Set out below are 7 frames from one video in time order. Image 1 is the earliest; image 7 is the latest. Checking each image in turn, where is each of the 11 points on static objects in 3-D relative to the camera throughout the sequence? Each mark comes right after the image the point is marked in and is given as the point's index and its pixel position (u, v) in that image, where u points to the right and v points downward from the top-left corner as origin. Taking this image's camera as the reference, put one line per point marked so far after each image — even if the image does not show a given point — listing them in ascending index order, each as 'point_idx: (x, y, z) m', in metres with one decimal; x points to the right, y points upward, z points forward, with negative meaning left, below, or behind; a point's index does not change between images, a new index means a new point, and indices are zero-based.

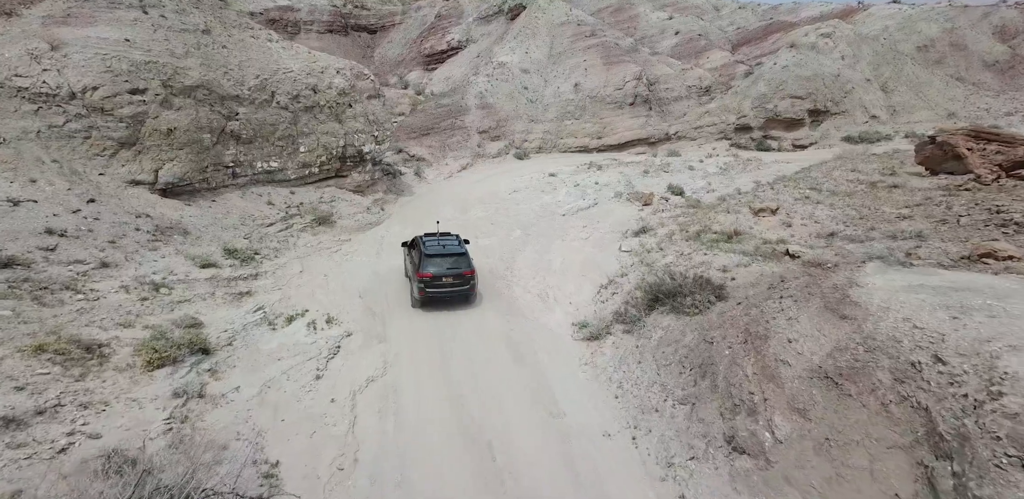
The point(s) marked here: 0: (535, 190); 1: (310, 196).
0: (+1.0, +2.5, +18.2) m
1: (-6.4, +1.6, +12.8) m
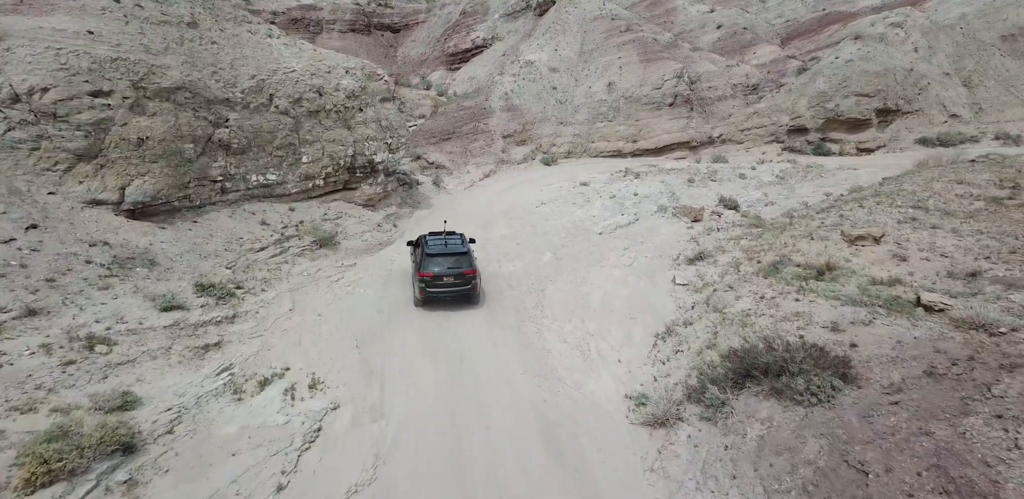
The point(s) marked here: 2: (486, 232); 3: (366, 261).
0: (+2.1, +1.8, +16.3) m
1: (-5.6, +1.0, +11.4) m
2: (-0.9, +0.5, +13.4) m
3: (-3.8, -0.5, +10.4) m
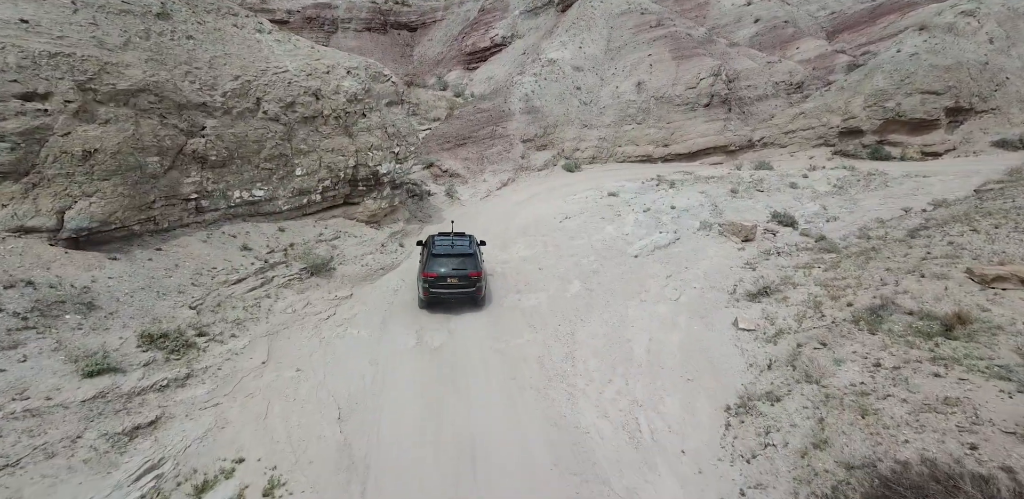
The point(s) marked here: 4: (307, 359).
0: (+2.9, +1.2, +14.6) m
1: (-5.0, +0.4, +10.0) m
2: (-0.2, -0.1, +11.8) m
3: (-3.3, -1.1, +9.0) m
4: (-3.3, -1.8, +6.6) m
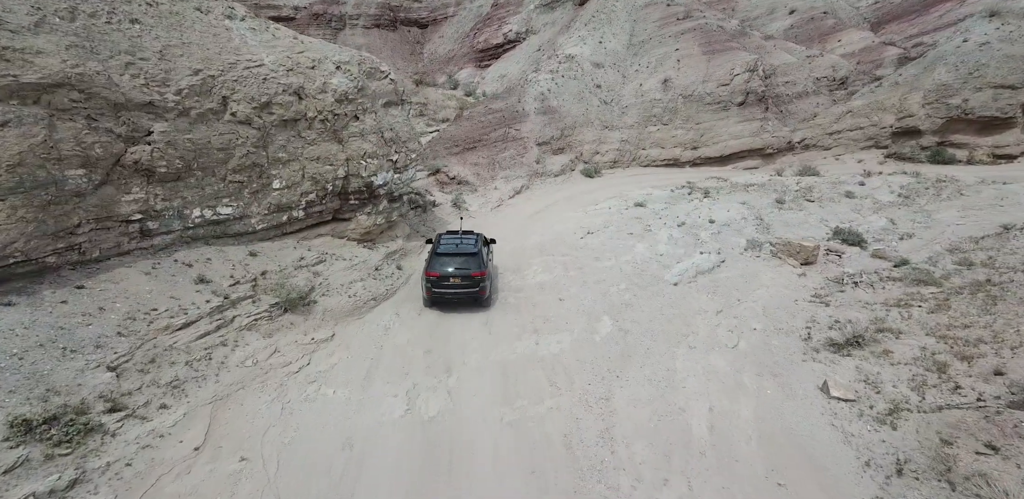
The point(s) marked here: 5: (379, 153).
0: (+3.4, +0.6, +12.8) m
1: (-4.7, -0.1, +8.4) m
2: (+0.1, -0.7, +10.1) m
3: (-3.0, -1.6, +7.4) m
4: (-3.1, -2.3, +5.0) m
5: (-3.5, +2.5, +10.6) m
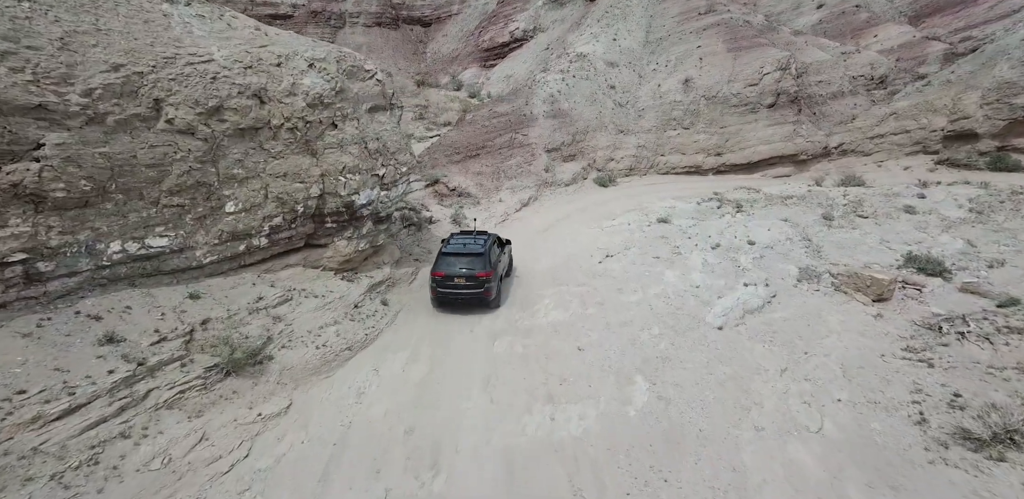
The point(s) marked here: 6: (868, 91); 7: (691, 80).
0: (+3.6, -0.1, +11.1) m
1: (-4.6, -0.8, +6.8) m
2: (+0.3, -1.3, +8.4) m
3: (-2.9, -2.3, +5.7) m
4: (-3.0, -2.9, +3.3) m
5: (-3.3, +1.9, +8.9) m
6: (+16.9, +7.5, +19.2) m
7: (+8.6, +8.2, +19.6) m
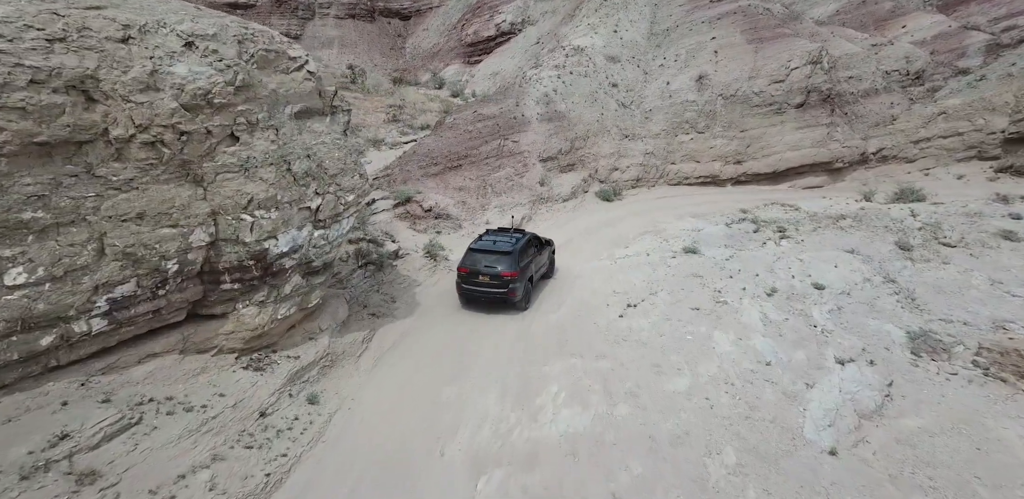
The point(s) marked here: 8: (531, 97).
0: (+3.4, -1.0, +8.2) m
1: (-4.6, -1.8, +3.7) m
2: (+0.2, -2.3, +5.5) m
3: (-2.9, -3.3, +2.7) m
4: (-3.0, -3.9, +0.3) m
5: (-3.5, +0.8, +6.0) m
6: (+16.4, +6.7, +16.8) m
7: (+8.1, +7.2, +17.0) m
8: (+0.8, +6.5, +17.3) m
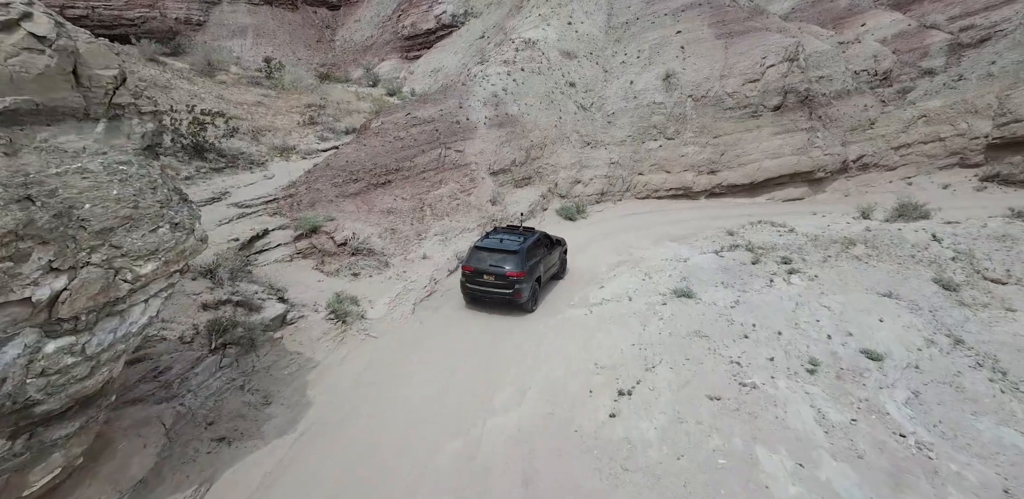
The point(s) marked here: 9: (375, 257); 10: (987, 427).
0: (+2.5, -2.0, +5.6) m
1: (-4.9, -3.0, +0.2) m
2: (-0.3, -3.3, +2.5) m
3: (-3.0, -4.4, -0.6) m
4: (-2.8, -5.0, -3.0) m
5: (-4.1, -0.3, +2.6) m
6: (+14.2, +6.1, +15.6) m
7: (+5.9, +6.4, +14.8) m
8: (-1.4, +5.4, +14.4) m
9: (-3.4, -0.2, +10.0) m
10: (+5.7, -2.0, +4.9) m
